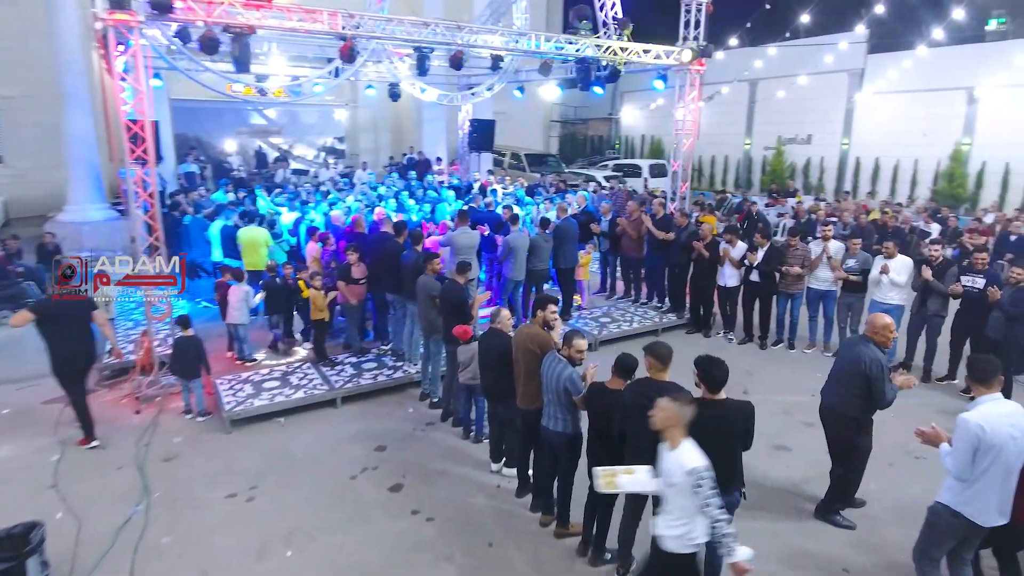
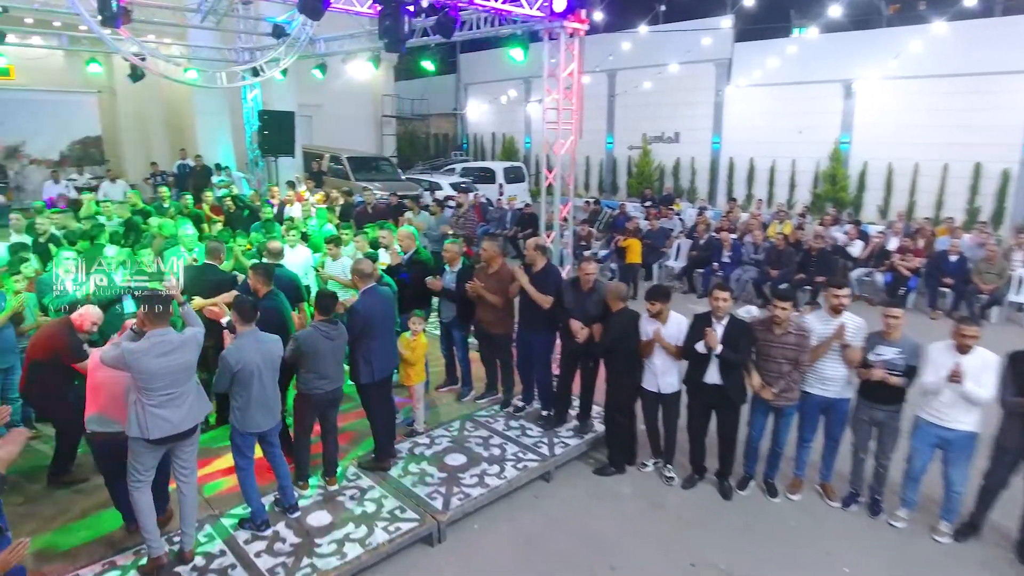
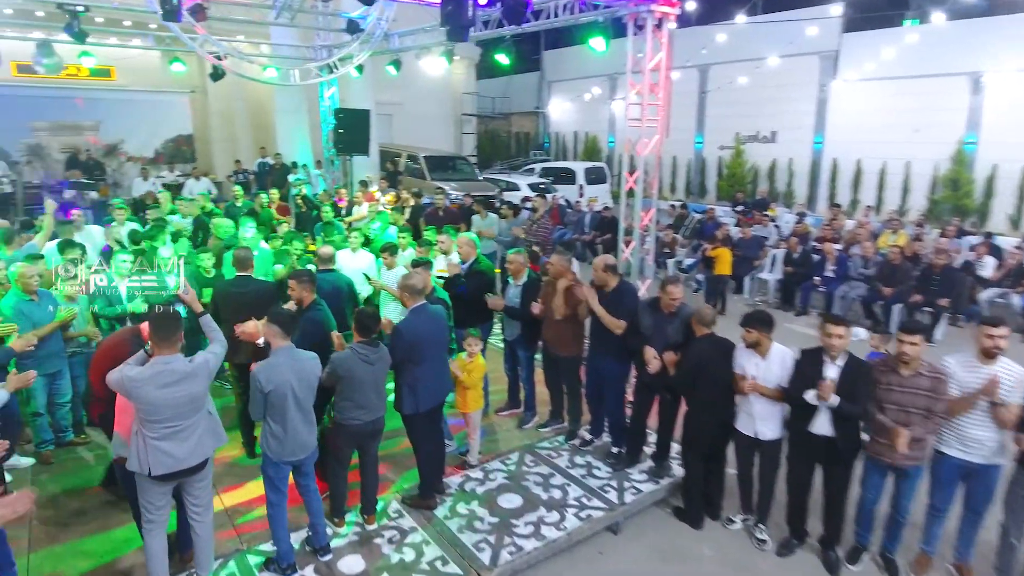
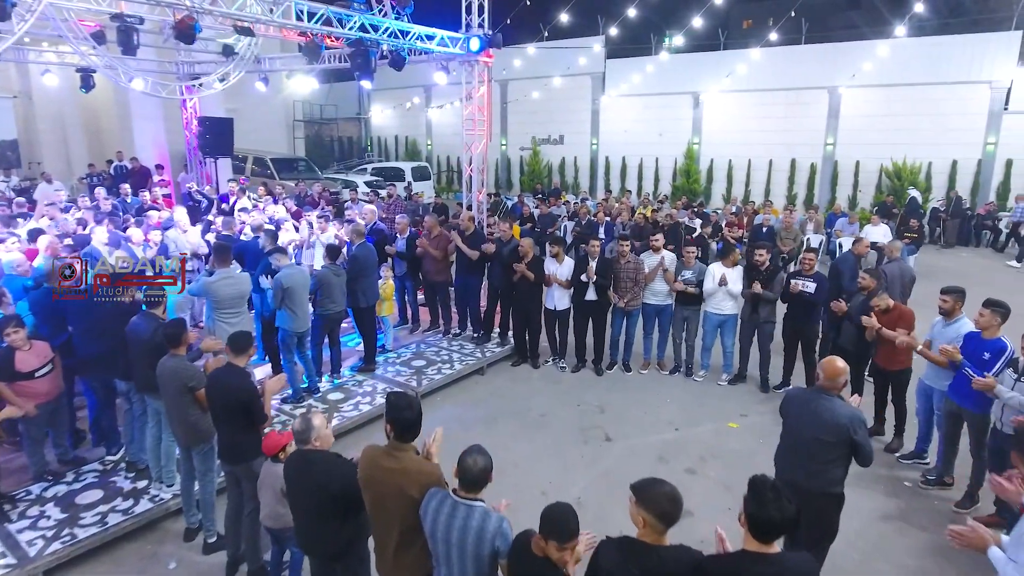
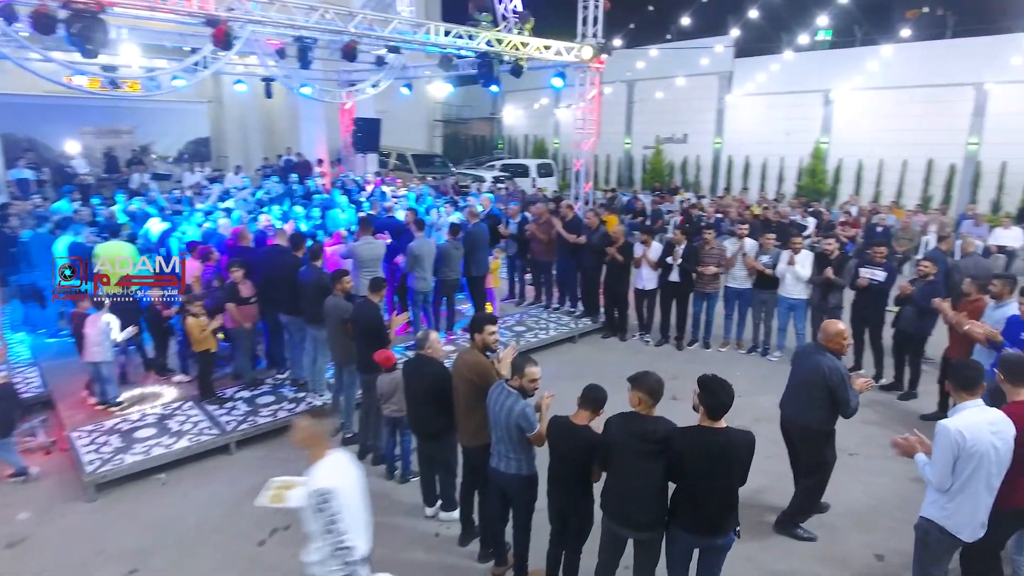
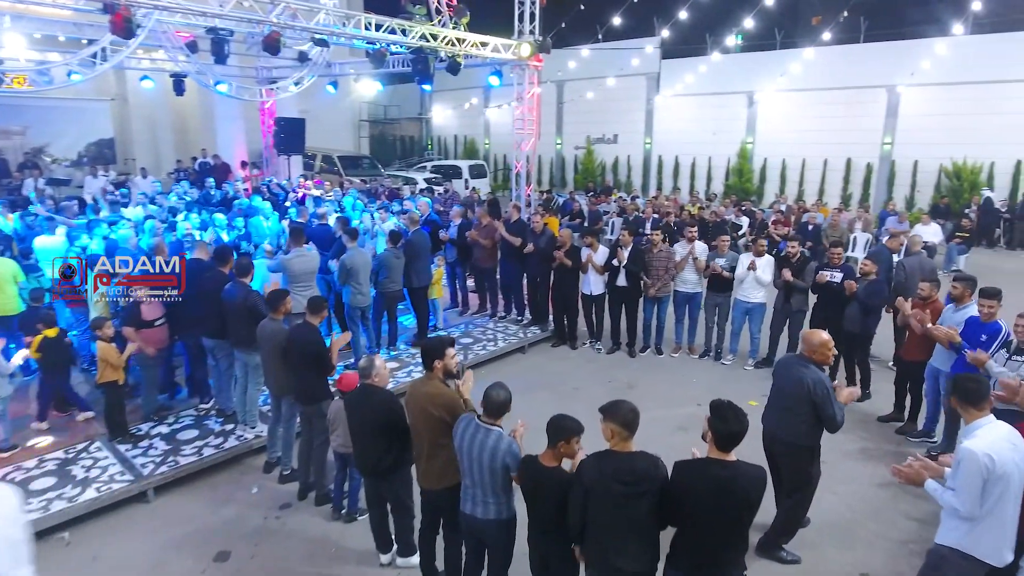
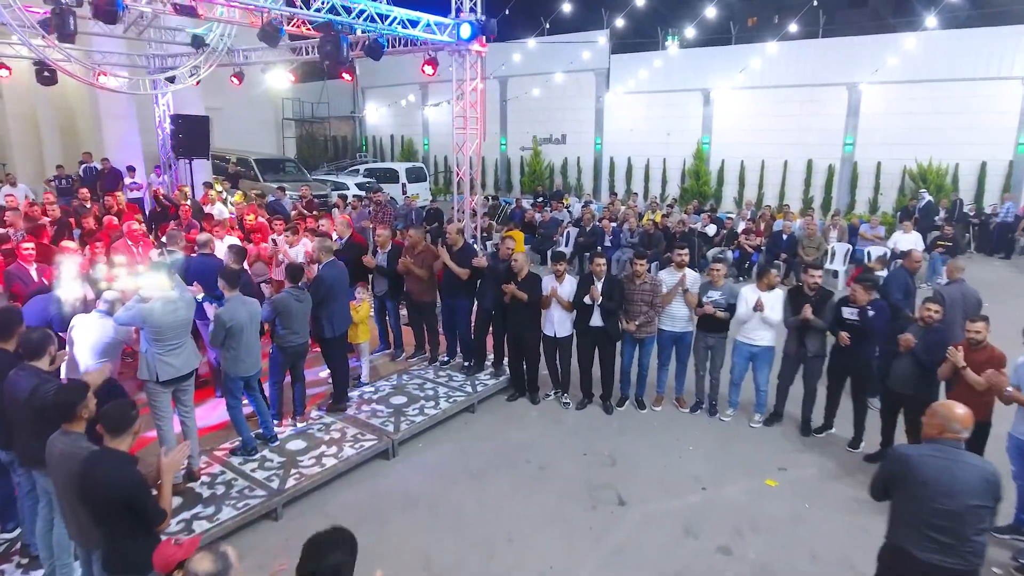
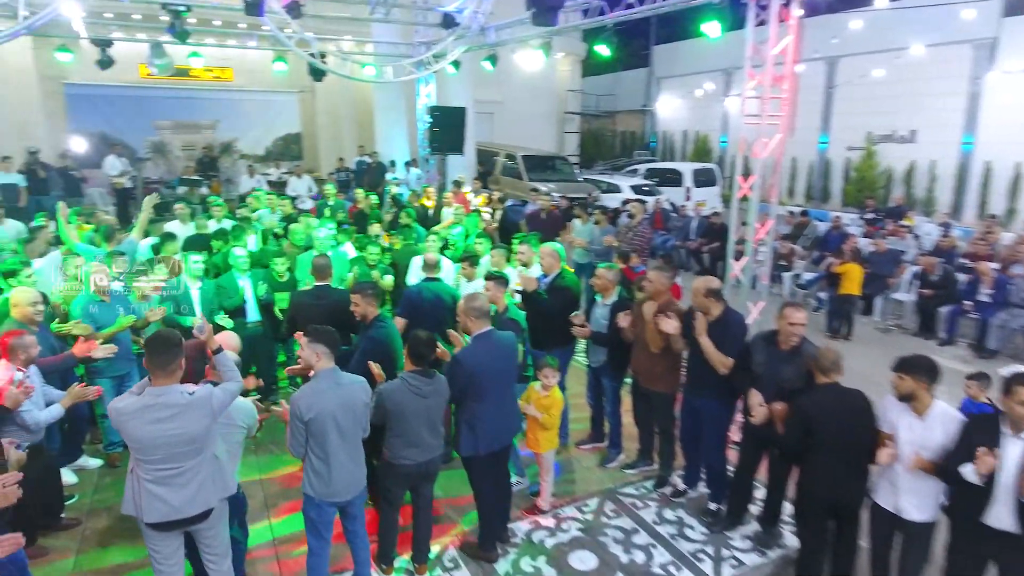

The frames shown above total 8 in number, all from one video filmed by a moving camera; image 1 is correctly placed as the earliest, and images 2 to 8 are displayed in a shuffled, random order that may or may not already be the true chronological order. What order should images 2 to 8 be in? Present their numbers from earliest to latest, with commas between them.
5, 6, 4, 7, 2, 3, 8
